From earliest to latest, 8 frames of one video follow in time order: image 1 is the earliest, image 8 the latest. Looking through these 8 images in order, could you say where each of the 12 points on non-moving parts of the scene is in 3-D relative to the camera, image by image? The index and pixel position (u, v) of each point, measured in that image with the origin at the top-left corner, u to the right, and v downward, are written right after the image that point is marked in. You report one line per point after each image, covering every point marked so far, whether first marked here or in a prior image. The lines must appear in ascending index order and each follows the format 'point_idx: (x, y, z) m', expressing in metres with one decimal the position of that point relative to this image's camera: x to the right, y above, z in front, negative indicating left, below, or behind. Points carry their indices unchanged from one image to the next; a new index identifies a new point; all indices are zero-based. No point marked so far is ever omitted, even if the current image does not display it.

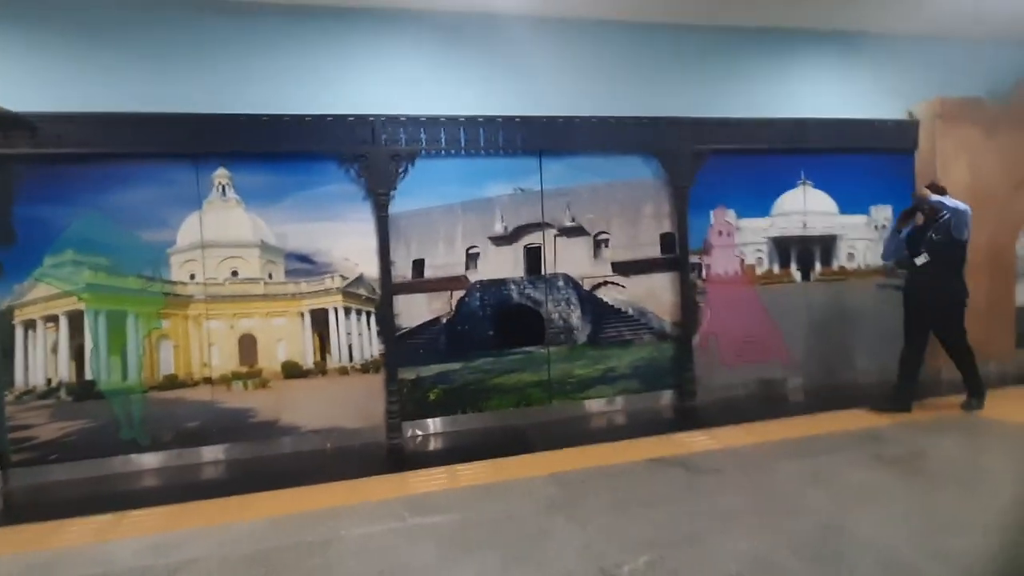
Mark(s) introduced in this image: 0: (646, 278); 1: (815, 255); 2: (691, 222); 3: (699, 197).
0: (+1.1, +0.1, +4.1) m
1: (+2.5, +0.3, +4.5) m
2: (+1.5, +0.6, +4.2) m
3: (+1.6, +0.8, +4.2) m
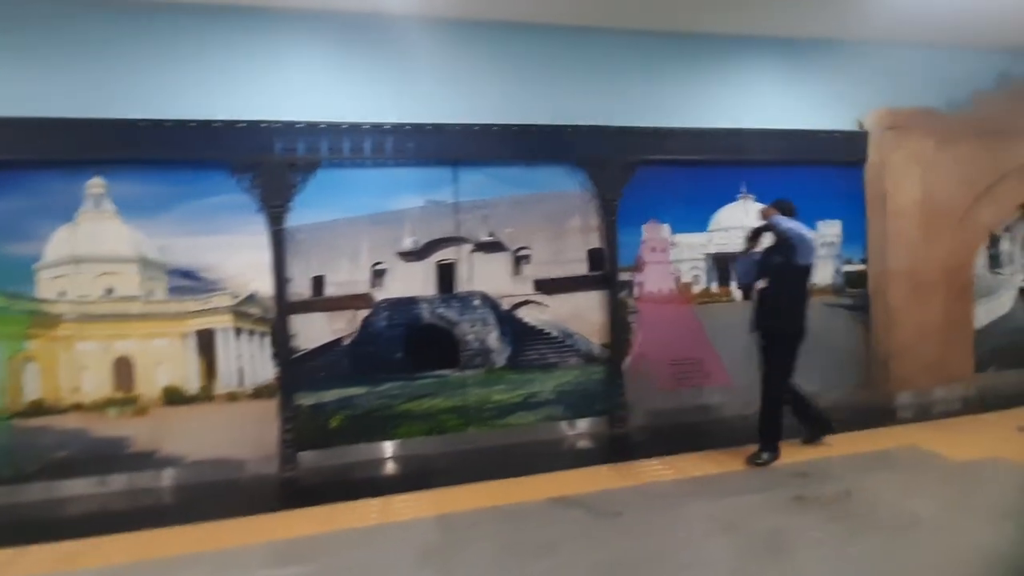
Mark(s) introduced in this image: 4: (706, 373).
0: (+0.5, -0.1, +3.9) m
1: (+1.9, +0.1, +4.2) m
2: (+0.9, +0.4, +3.9) m
3: (+0.9, +0.6, +4.0) m
4: (+1.6, -0.7, +4.1) m
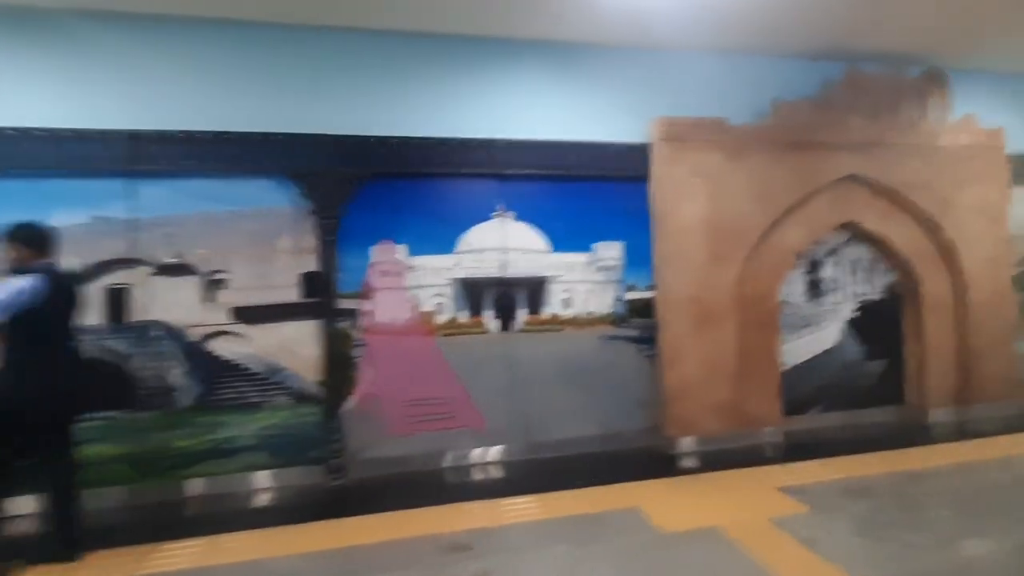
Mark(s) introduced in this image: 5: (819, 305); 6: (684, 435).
0: (-1.6, -0.3, +3.4) m
1: (-0.2, -0.1, +3.7) m
2: (-1.2, +0.2, +3.5) m
3: (-1.1, +0.4, +3.5) m
4: (-0.4, -0.9, +3.6) m
5: (+2.6, -0.1, +4.3) m
6: (+1.3, -1.1, +3.8) m
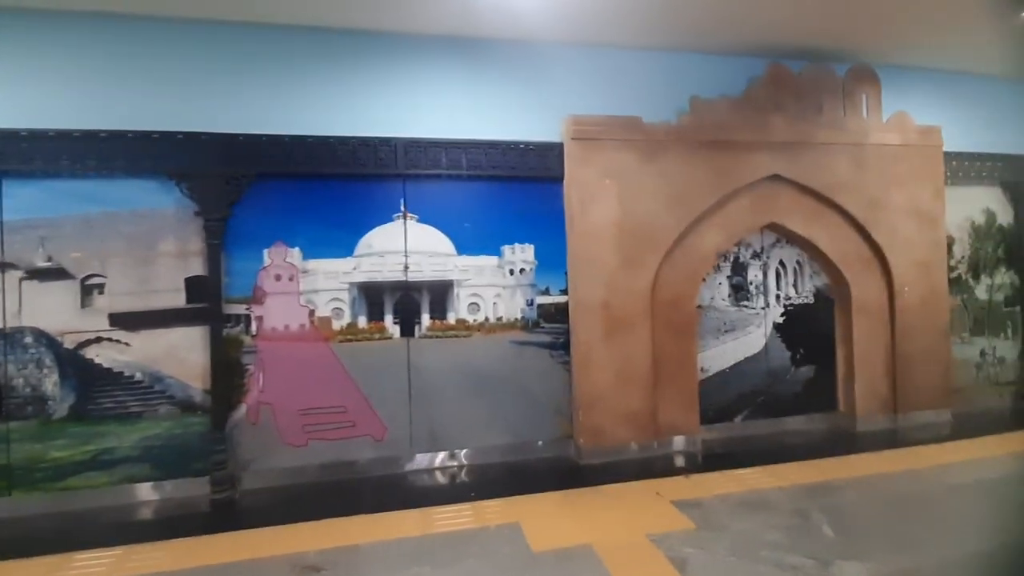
0: (-2.3, -0.3, +3.3) m
1: (-0.9, -0.1, +3.6) m
2: (-1.9, +0.2, +3.3) m
3: (-1.8, +0.4, +3.4) m
4: (-1.1, -1.0, +3.5) m
5: (+1.9, -0.2, +4.1) m
6: (+0.6, -1.2, +3.7) m
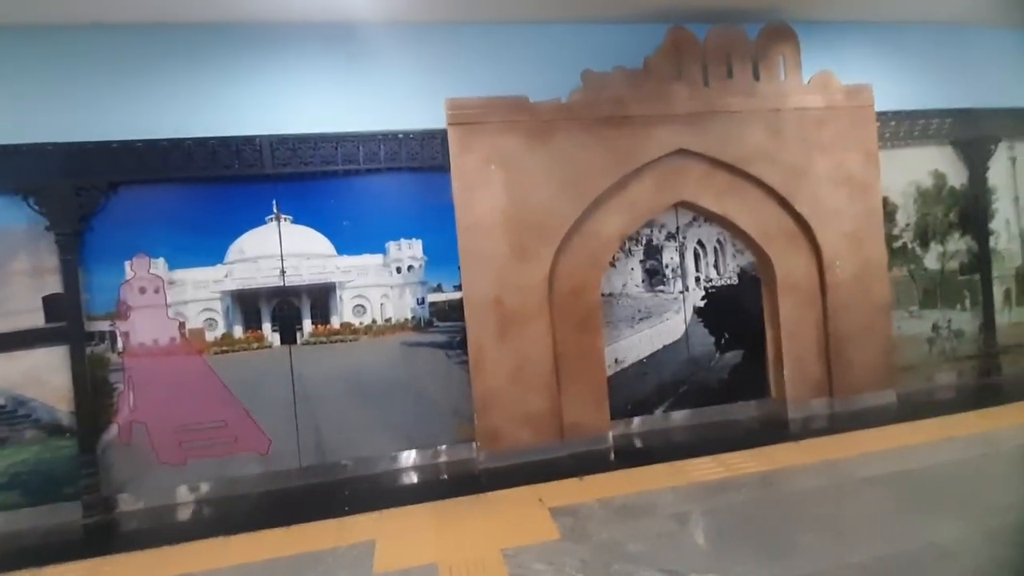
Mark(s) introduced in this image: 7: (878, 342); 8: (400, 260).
0: (-3.1, -0.4, +3.1) m
1: (-1.7, -0.2, +3.4) m
2: (-2.7, +0.1, +3.2) m
3: (-2.6, +0.3, +3.2) m
4: (-1.9, -1.0, +3.4) m
5: (+1.2, 0.0, +3.9) m
6: (-0.1, -1.1, +3.5) m
7: (+3.0, -0.4, +4.0) m
8: (-0.8, +0.2, +3.5) m
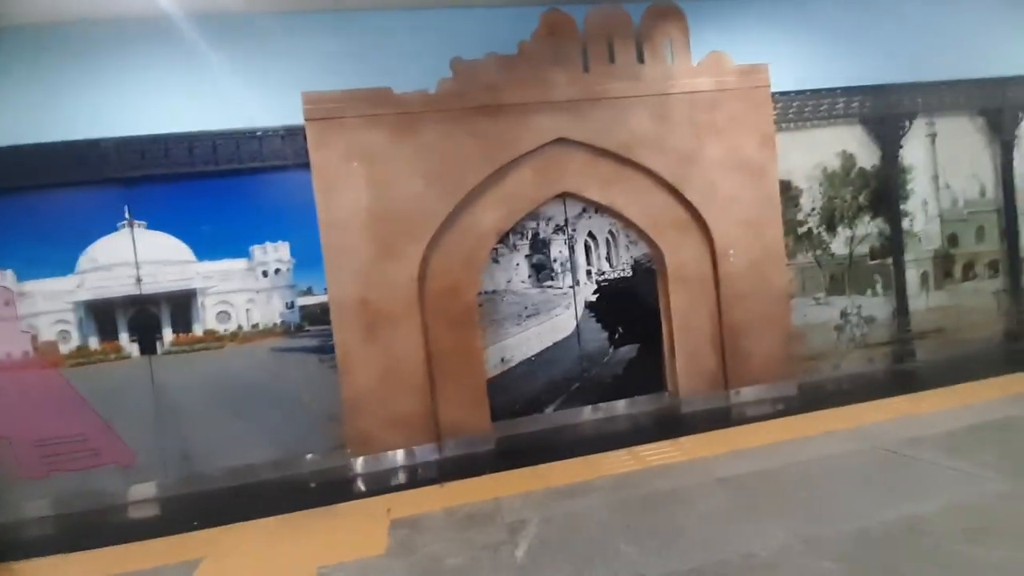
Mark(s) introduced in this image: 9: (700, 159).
0: (-4.0, -0.5, +3.1) m
1: (-2.5, -0.2, +3.3) m
2: (-3.6, 0.0, +3.1) m
3: (-3.5, +0.2, +3.1) m
4: (-2.8, -1.1, +3.3) m
5: (+0.3, 0.0, +3.7) m
6: (-1.0, -1.1, +3.4) m
7: (+2.1, -0.3, +3.9) m
8: (-1.7, +0.2, +3.4) m
9: (+1.4, +1.0, +3.7) m
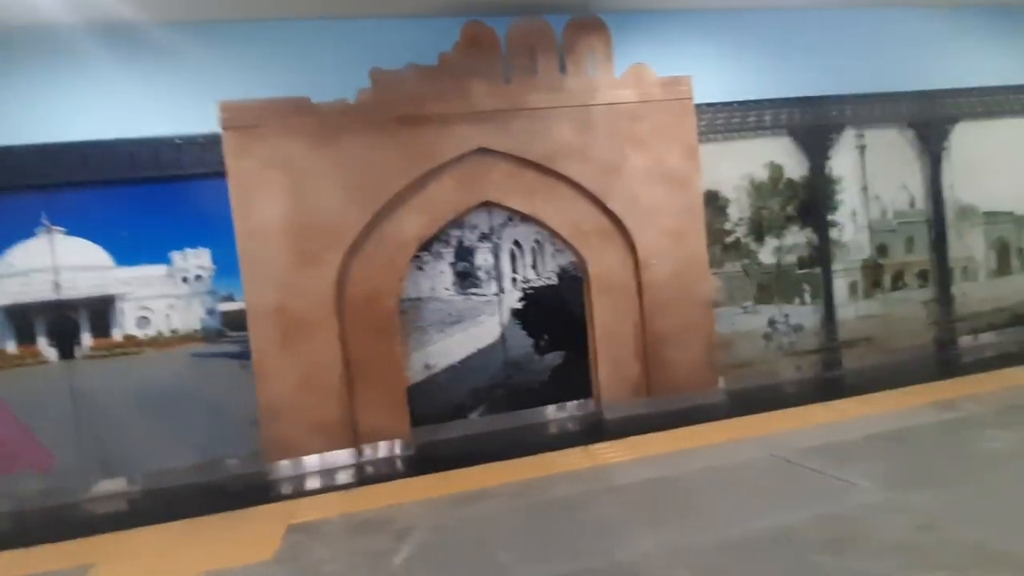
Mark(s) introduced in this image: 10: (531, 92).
0: (-4.5, -0.6, +3.1) m
1: (-3.1, -0.3, +3.3) m
2: (-4.2, -0.1, +3.1) m
3: (-4.1, +0.2, +3.1) m
4: (-3.3, -1.1, +3.3) m
5: (-0.3, -0.1, +3.8) m
6: (-1.6, -1.2, +3.4) m
7: (+1.5, -0.4, +4.0) m
8: (-2.3, +0.1, +3.5) m
9: (+0.8, +0.9, +3.8) m
10: (+0.1, +1.4, +3.7) m
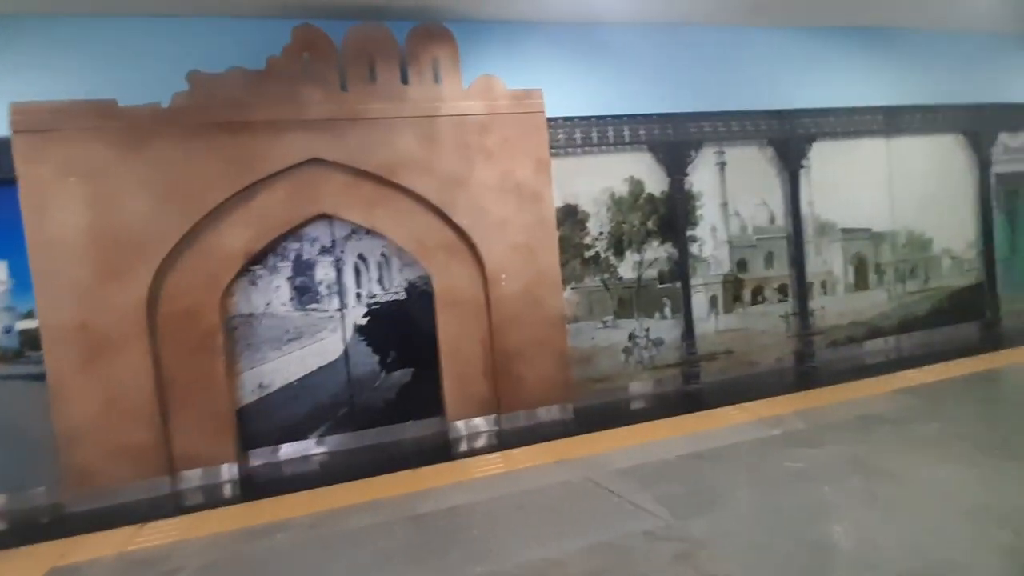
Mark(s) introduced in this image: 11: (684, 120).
0: (-5.6, -0.7, +2.6) m
1: (-4.2, -0.4, +3.0) m
2: (-5.3, -0.1, +2.7) m
3: (-5.2, +0.1, +2.7) m
4: (-4.5, -1.2, +3.0) m
5: (-1.5, -0.2, +3.6) m
6: (-2.7, -1.3, +3.2) m
7: (+0.3, -0.5, +4.0) m
8: (-3.4, 0.0, +3.2) m
9: (-0.3, +0.8, +3.7) m
10: (-1.0, +1.3, +3.5) m
11: (+1.5, +1.4, +4.2) m
